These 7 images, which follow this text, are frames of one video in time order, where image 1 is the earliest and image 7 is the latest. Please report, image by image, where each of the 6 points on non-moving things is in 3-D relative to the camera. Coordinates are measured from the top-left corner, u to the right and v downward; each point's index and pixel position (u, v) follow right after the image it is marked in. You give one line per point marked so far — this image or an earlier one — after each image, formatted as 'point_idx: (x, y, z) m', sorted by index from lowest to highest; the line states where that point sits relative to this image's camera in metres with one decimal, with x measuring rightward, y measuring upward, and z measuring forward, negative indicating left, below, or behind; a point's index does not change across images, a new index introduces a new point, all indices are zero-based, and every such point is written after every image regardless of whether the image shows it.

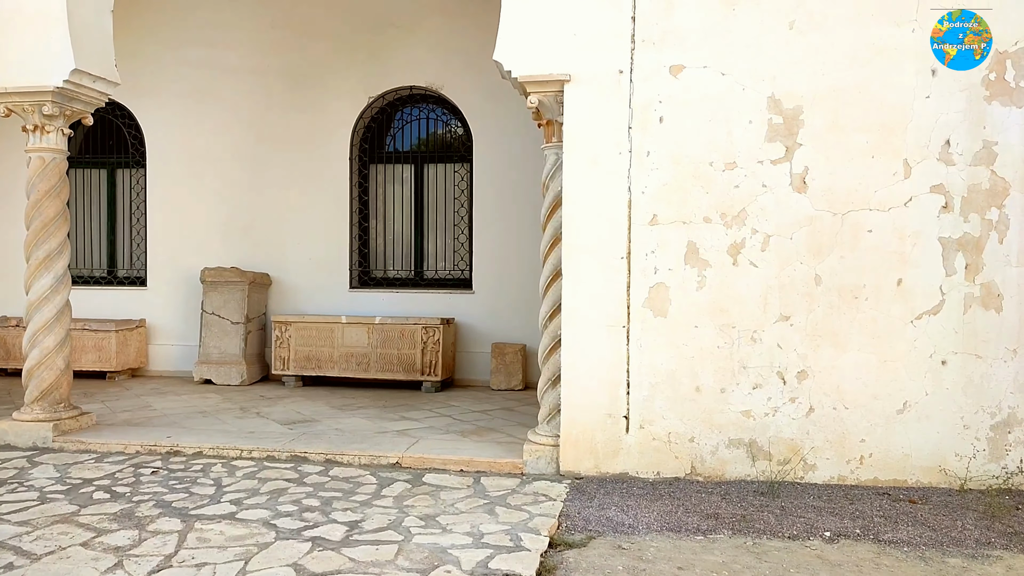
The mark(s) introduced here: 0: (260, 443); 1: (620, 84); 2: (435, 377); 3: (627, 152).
0: (-1.7, -1.1, +5.1) m
1: (+0.7, +1.3, +4.5) m
2: (-0.8, -0.9, +7.3) m
3: (+0.7, +0.8, +4.5) m
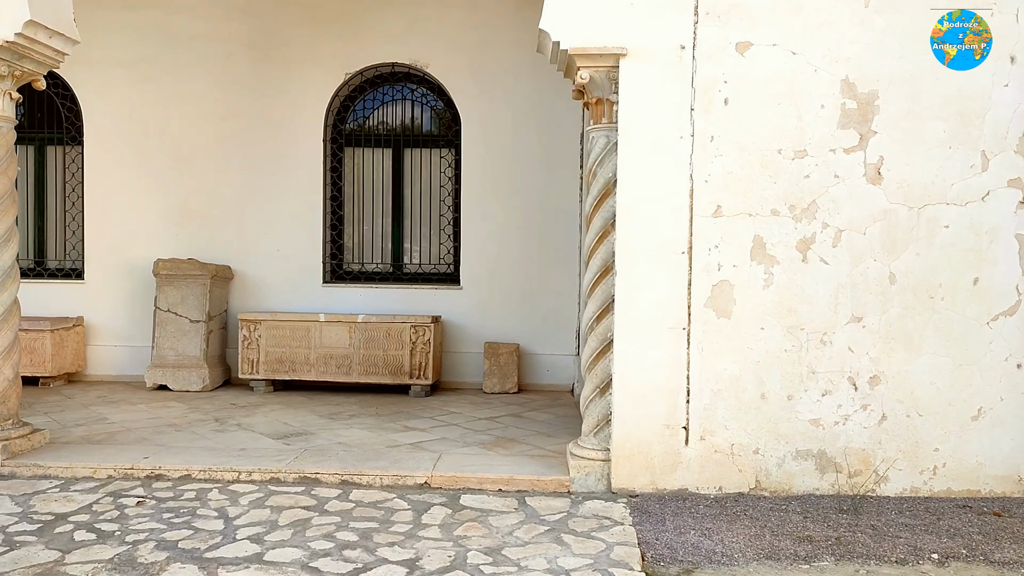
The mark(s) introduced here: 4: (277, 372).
0: (-1.5, -1.0, +4.4) m
1: (+0.9, +1.3, +4.1) m
2: (-0.8, -0.9, +6.8) m
3: (+1.0, +0.8, +4.1) m
4: (-2.2, -0.8, +6.8) m
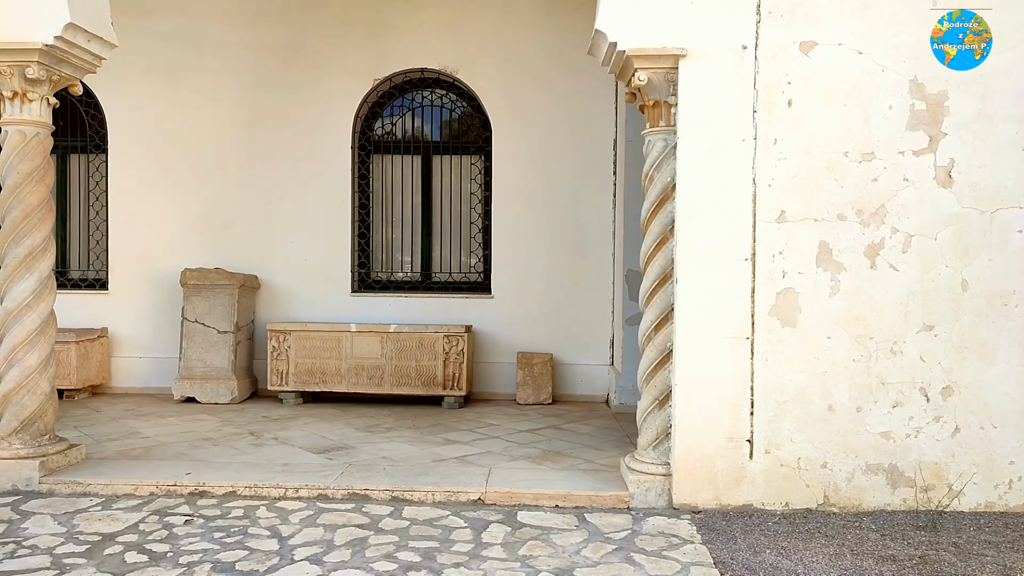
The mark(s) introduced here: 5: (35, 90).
0: (-1.2, -1.1, +4.3) m
1: (+1.2, +1.2, +4.0) m
2: (-0.5, -0.9, +6.6) m
3: (+1.3, +0.8, +4.0) m
4: (-1.9, -0.9, +6.7) m
5: (-2.7, +1.1, +4.2) m
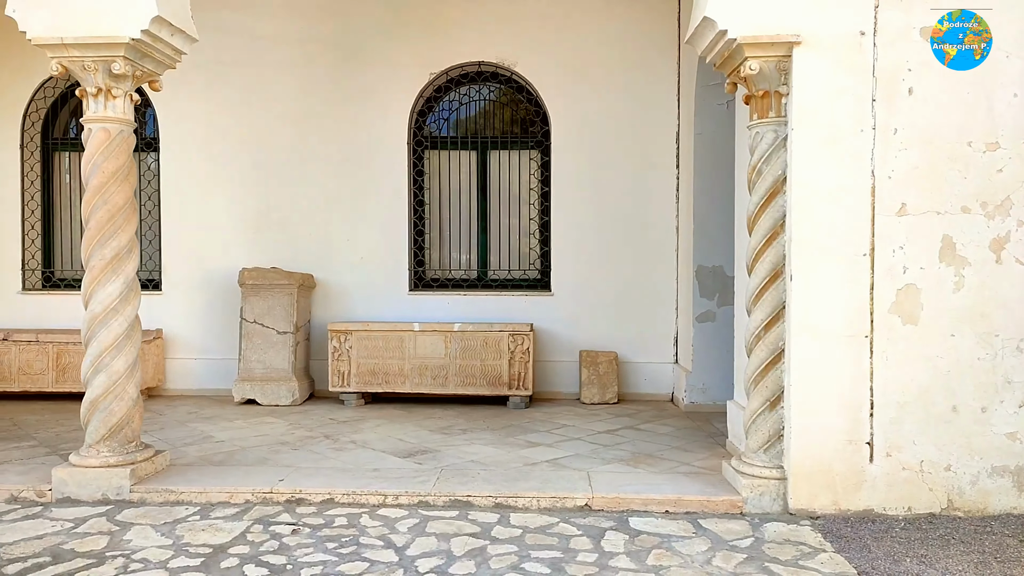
0: (-0.6, -1.1, +4.1) m
1: (+1.8, +1.2, +3.8) m
2: (+0.1, -0.9, +6.5) m
3: (+1.8, +0.8, +3.8) m
4: (-1.3, -0.9, +6.6) m
5: (-2.2, +1.1, +4.1) m
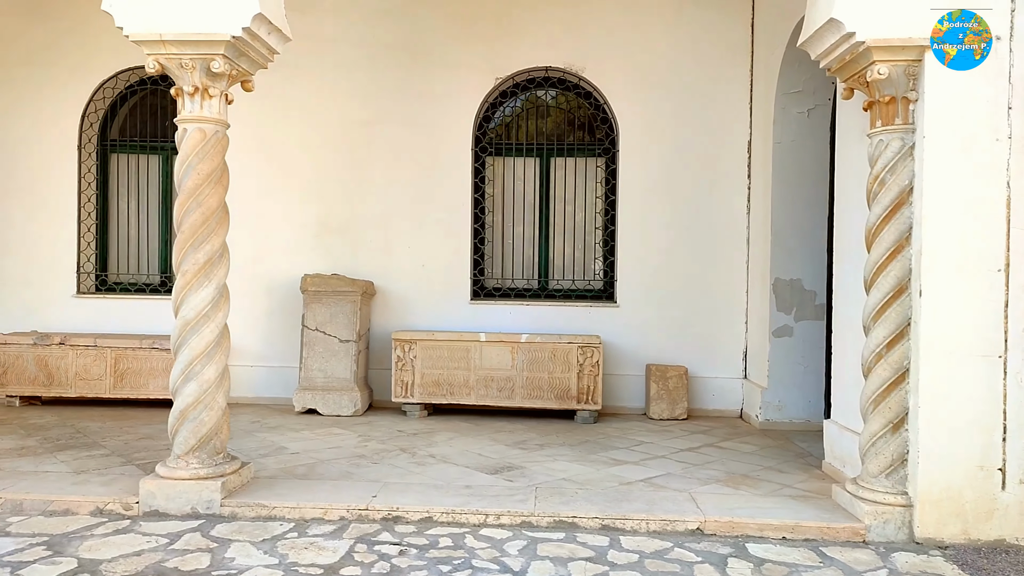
0: (-0.1, -1.2, +4.0) m
1: (+2.4, +1.2, +3.6) m
2: (+0.7, -1.0, +6.3) m
3: (+2.4, +0.7, +3.6) m
4: (-0.7, -0.9, +6.4) m
5: (-1.6, +1.1, +4.0) m
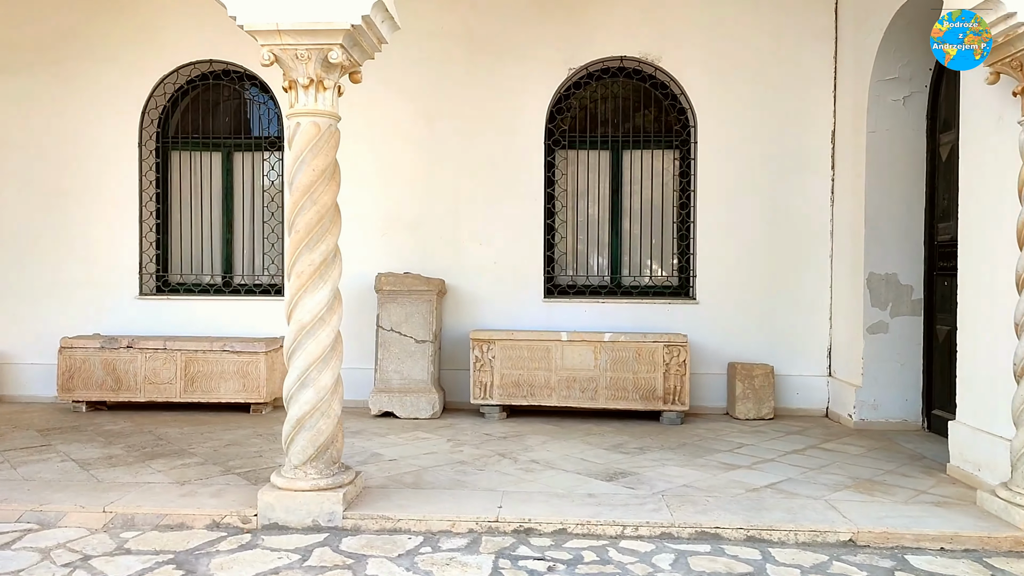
0: (+0.6, -1.2, +3.8) m
1: (+3.0, +1.2, +3.4) m
2: (+1.4, -1.0, +6.1) m
3: (+3.1, +0.8, +3.4) m
4: (0.0, -0.9, +6.2) m
5: (-0.9, +1.1, +3.8) m
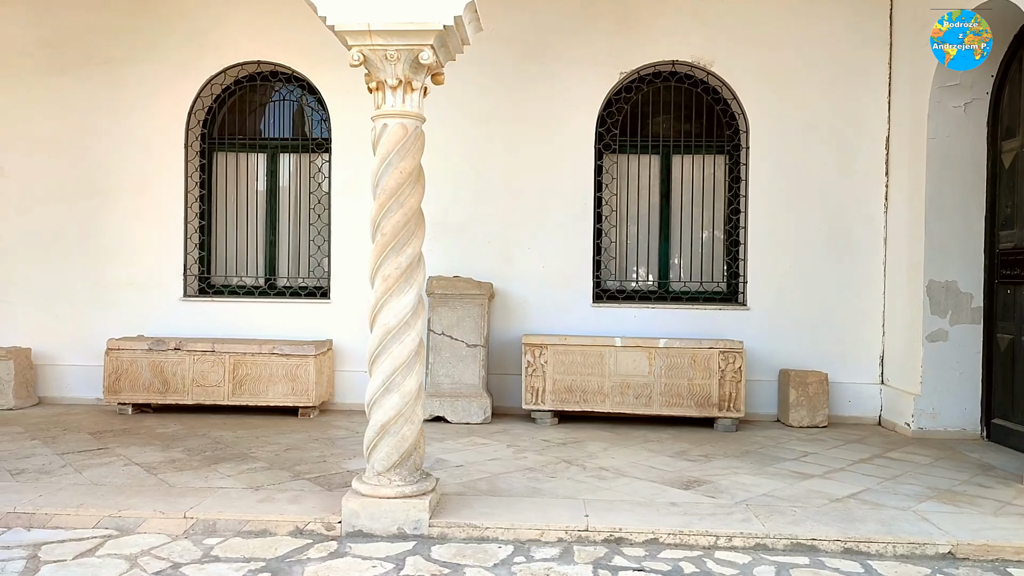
0: (+1.1, -1.2, +3.7) m
1: (+3.5, +1.1, +3.4) m
2: (+1.8, -1.0, +6.0) m
3: (+3.5, +0.7, +3.4) m
4: (+0.5, -1.0, +6.1) m
5: (-0.5, +1.1, +3.7) m
